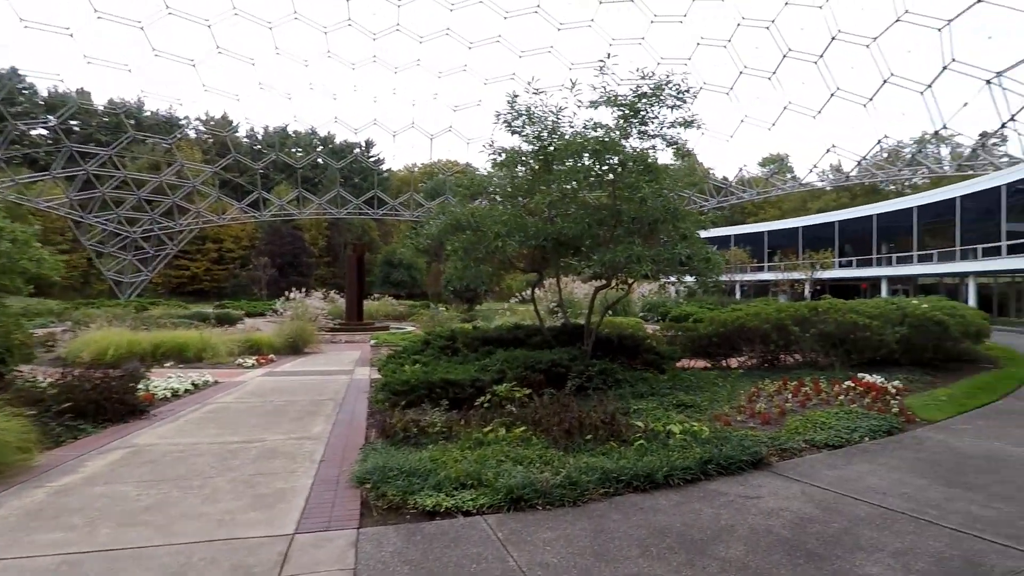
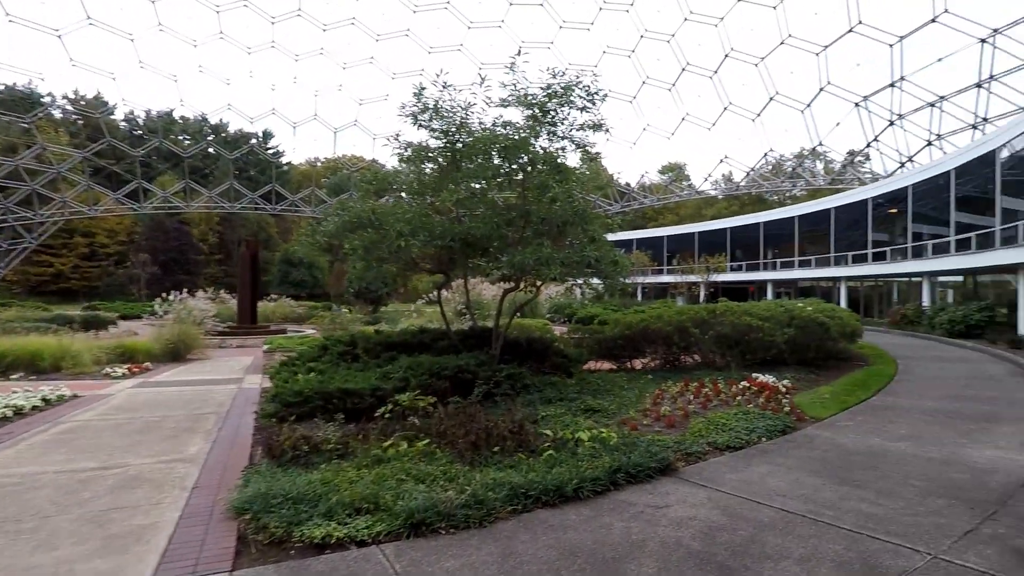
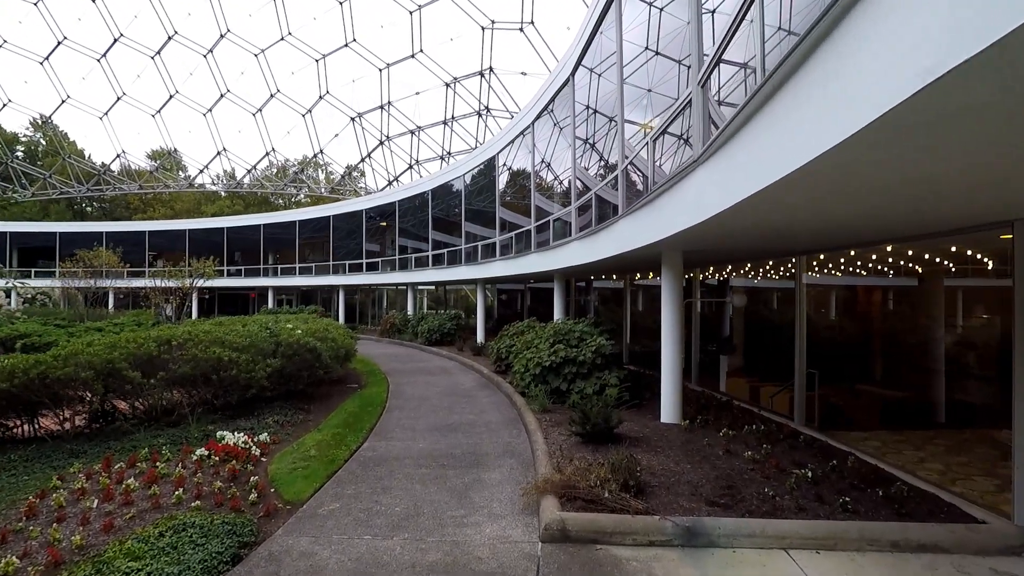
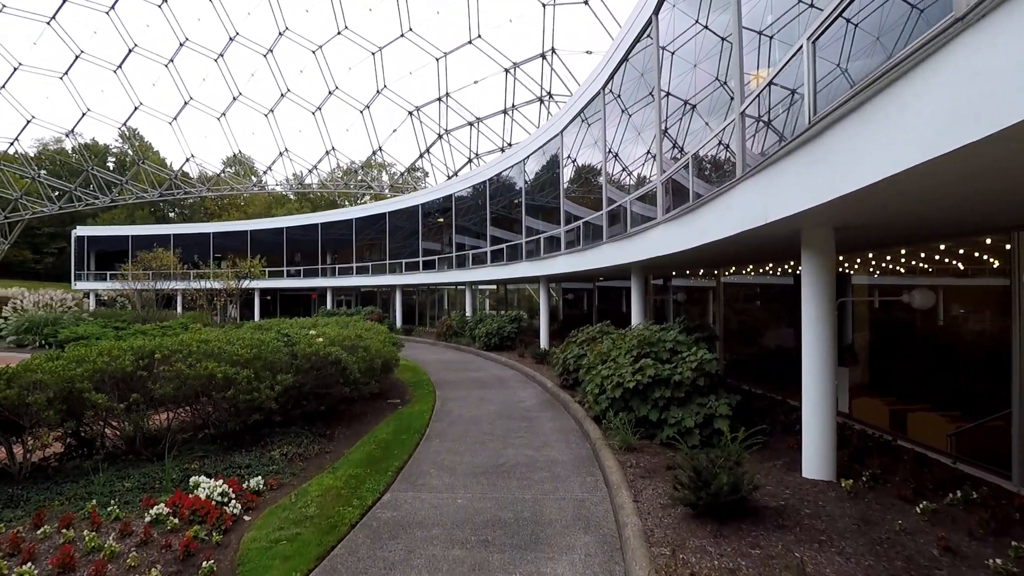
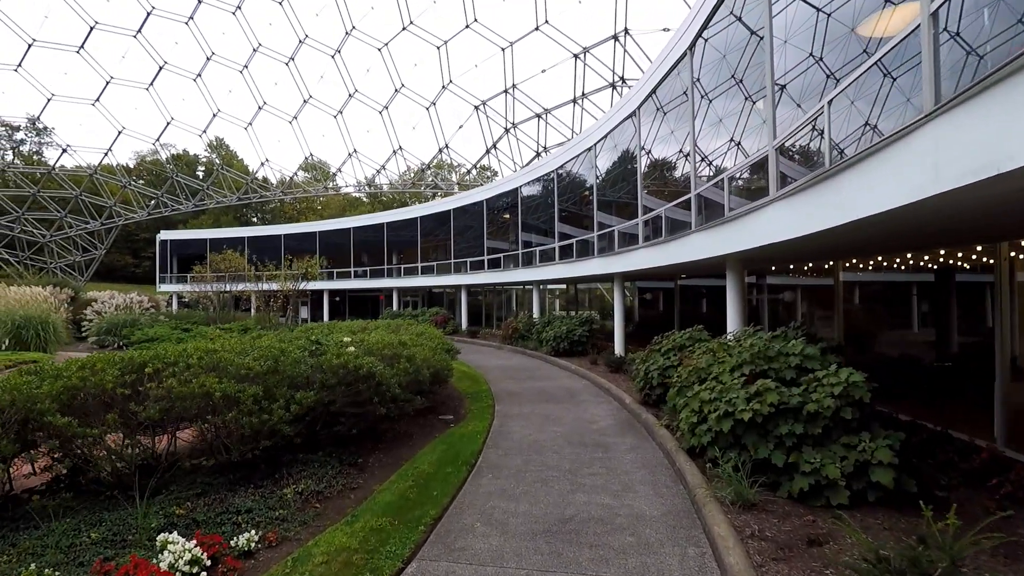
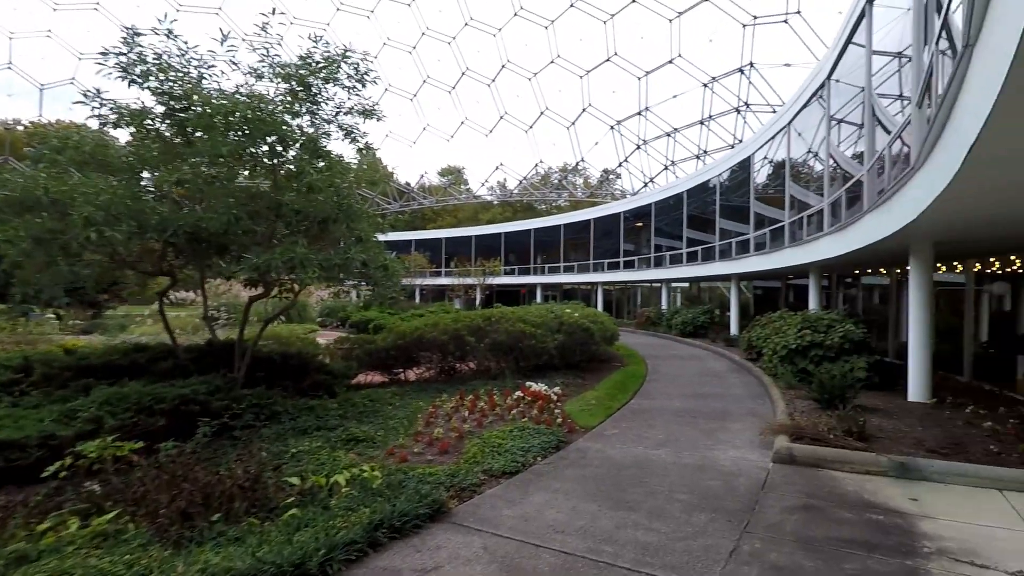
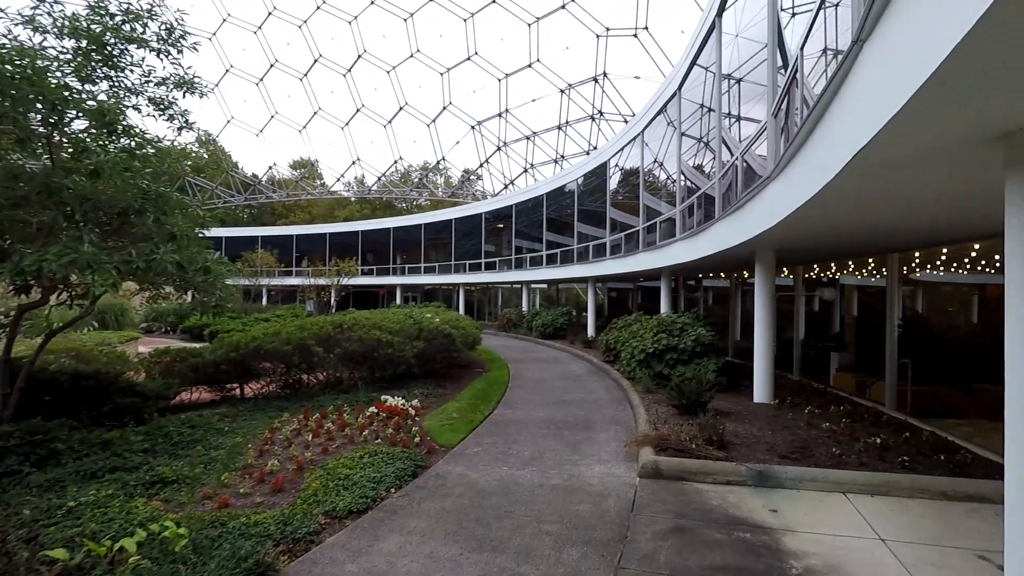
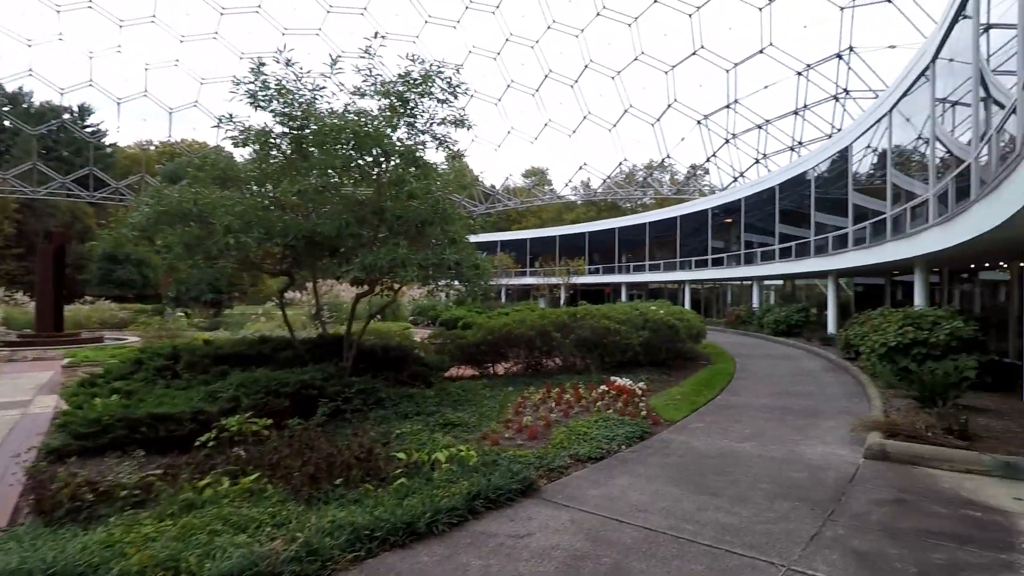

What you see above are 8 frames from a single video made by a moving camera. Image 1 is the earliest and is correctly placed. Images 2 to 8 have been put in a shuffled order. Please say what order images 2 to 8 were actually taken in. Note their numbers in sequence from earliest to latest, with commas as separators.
2, 8, 6, 7, 3, 4, 5
